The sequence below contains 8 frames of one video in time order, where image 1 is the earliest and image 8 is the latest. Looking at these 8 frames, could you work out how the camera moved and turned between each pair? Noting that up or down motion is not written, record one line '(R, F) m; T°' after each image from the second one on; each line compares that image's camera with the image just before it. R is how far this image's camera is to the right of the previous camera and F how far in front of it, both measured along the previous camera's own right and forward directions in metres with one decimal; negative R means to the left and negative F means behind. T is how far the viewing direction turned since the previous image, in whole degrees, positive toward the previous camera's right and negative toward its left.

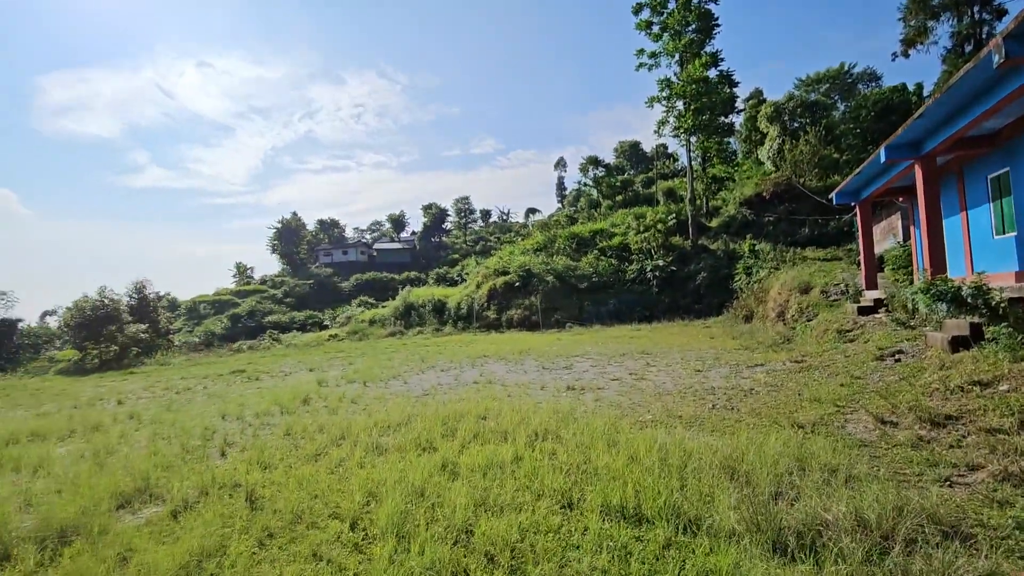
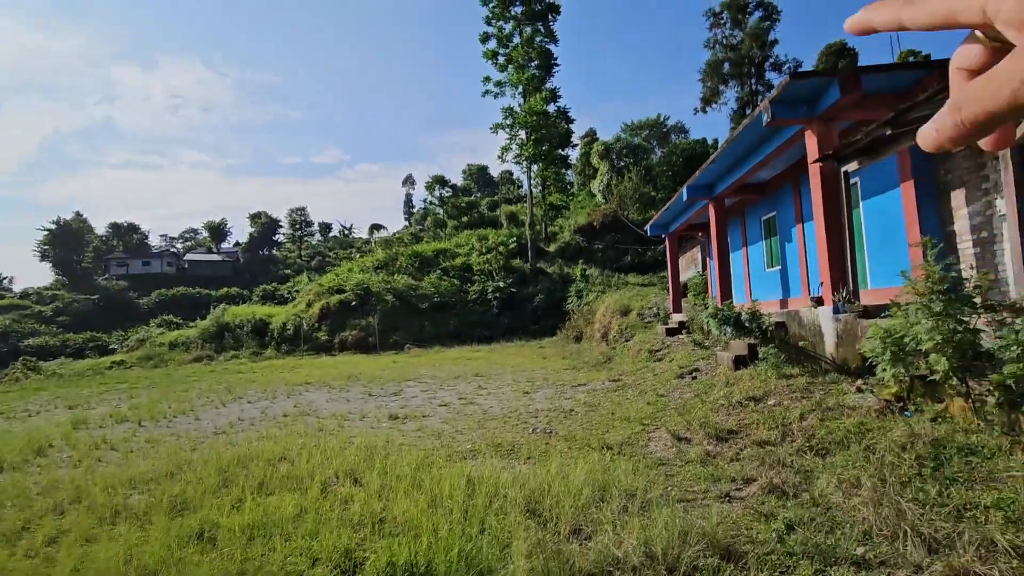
(+0.4, +0.3) m; +17°
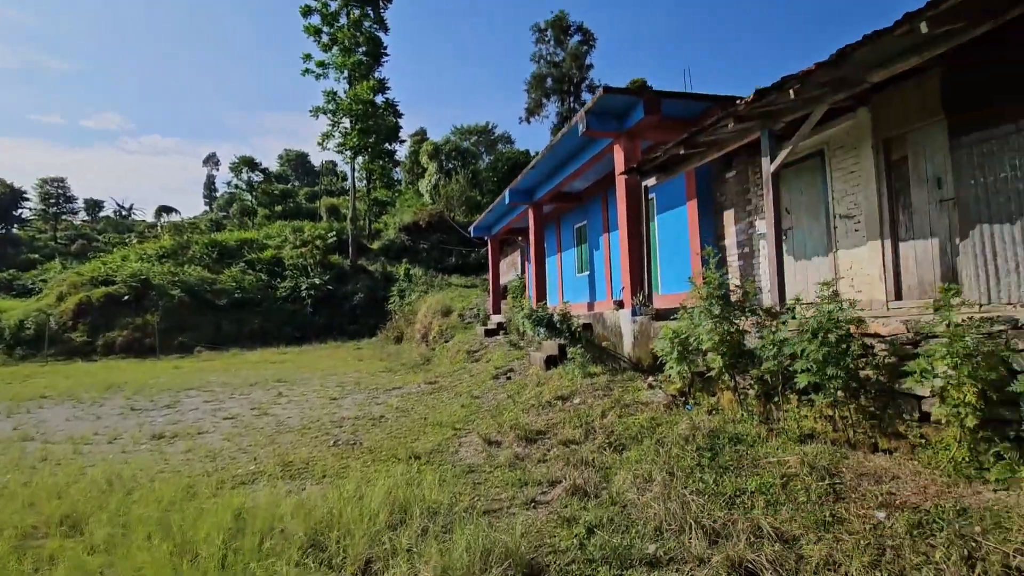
(+0.2, +0.4) m; +19°
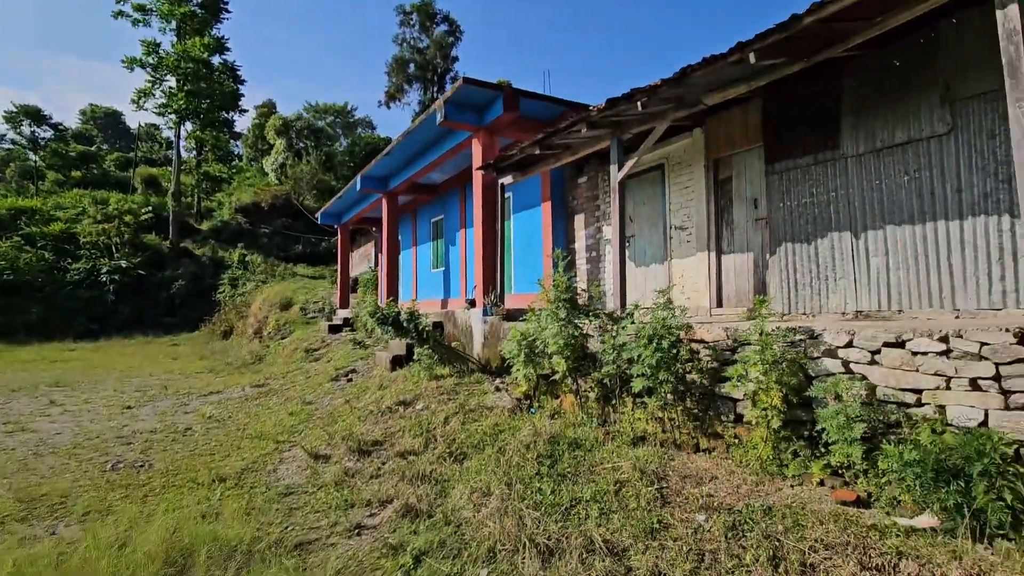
(+0.2, +0.3) m; +16°
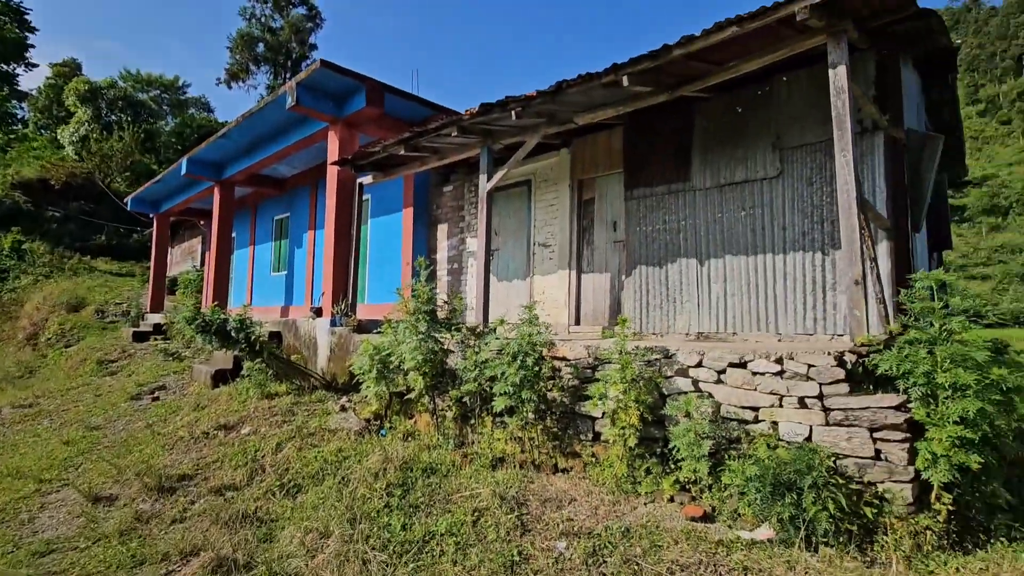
(0.0, +0.3) m; +16°
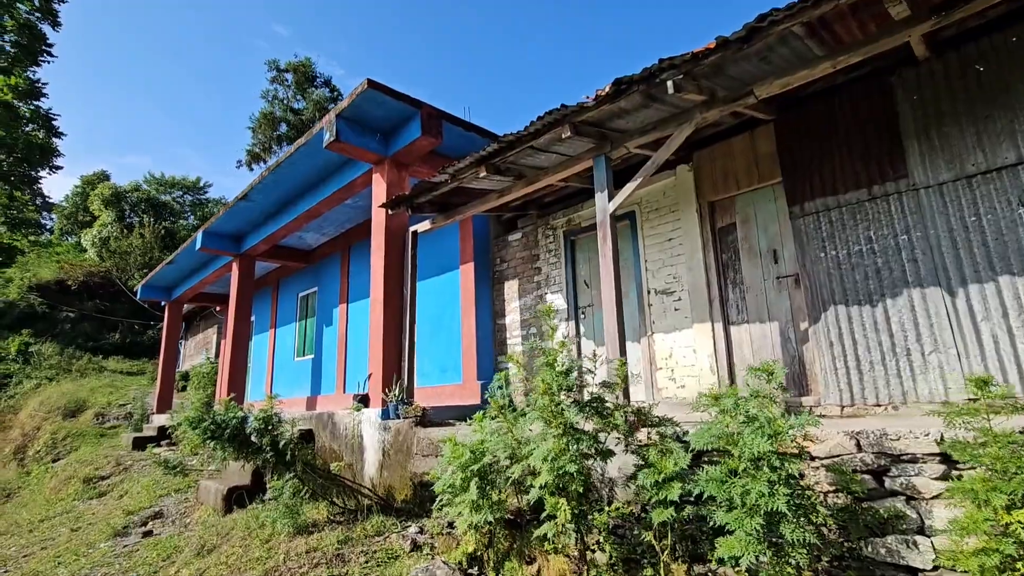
(-0.9, +1.5) m; -1°
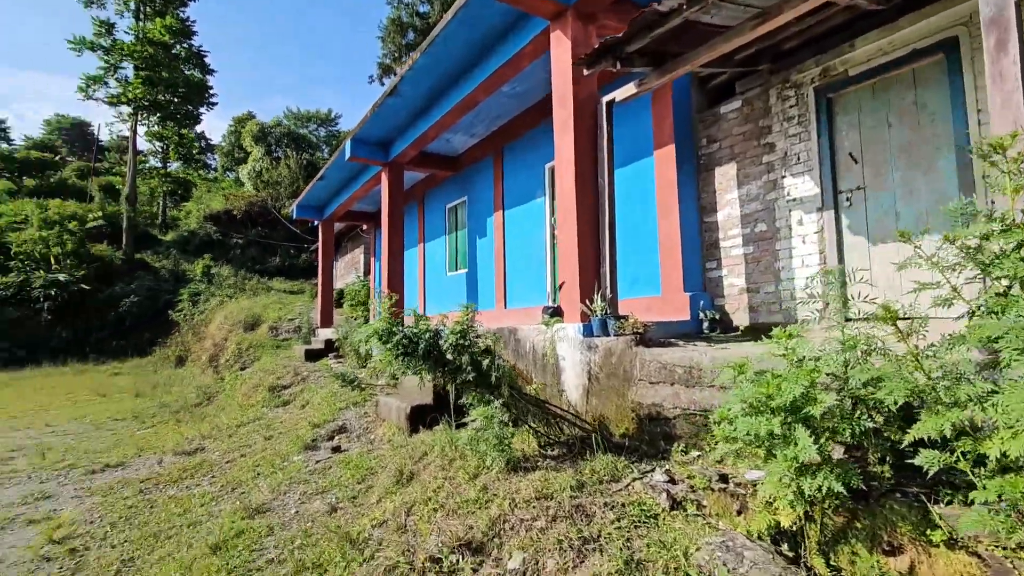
(-0.8, +0.9) m; -13°
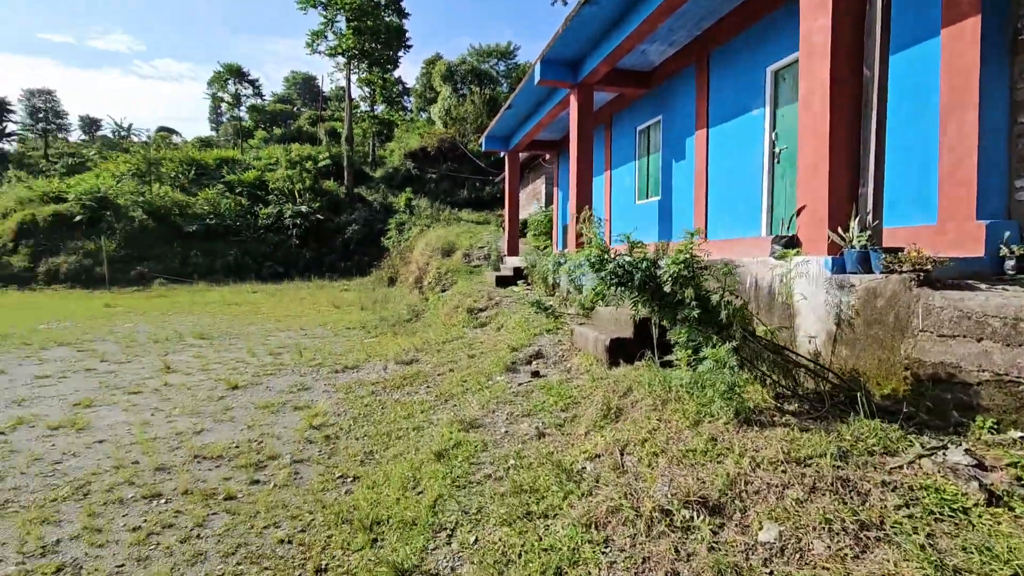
(-0.3, +0.3) m; -19°
